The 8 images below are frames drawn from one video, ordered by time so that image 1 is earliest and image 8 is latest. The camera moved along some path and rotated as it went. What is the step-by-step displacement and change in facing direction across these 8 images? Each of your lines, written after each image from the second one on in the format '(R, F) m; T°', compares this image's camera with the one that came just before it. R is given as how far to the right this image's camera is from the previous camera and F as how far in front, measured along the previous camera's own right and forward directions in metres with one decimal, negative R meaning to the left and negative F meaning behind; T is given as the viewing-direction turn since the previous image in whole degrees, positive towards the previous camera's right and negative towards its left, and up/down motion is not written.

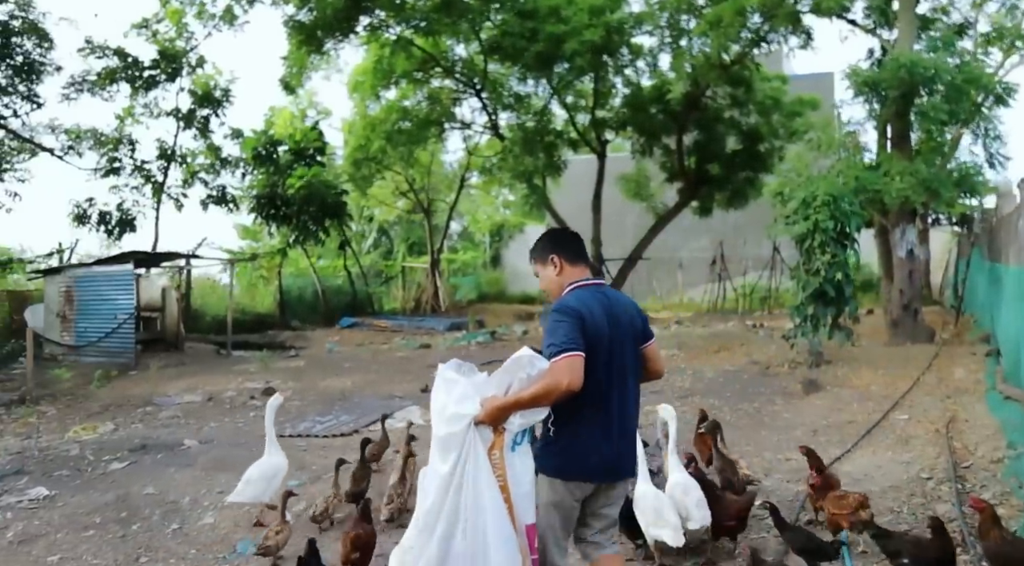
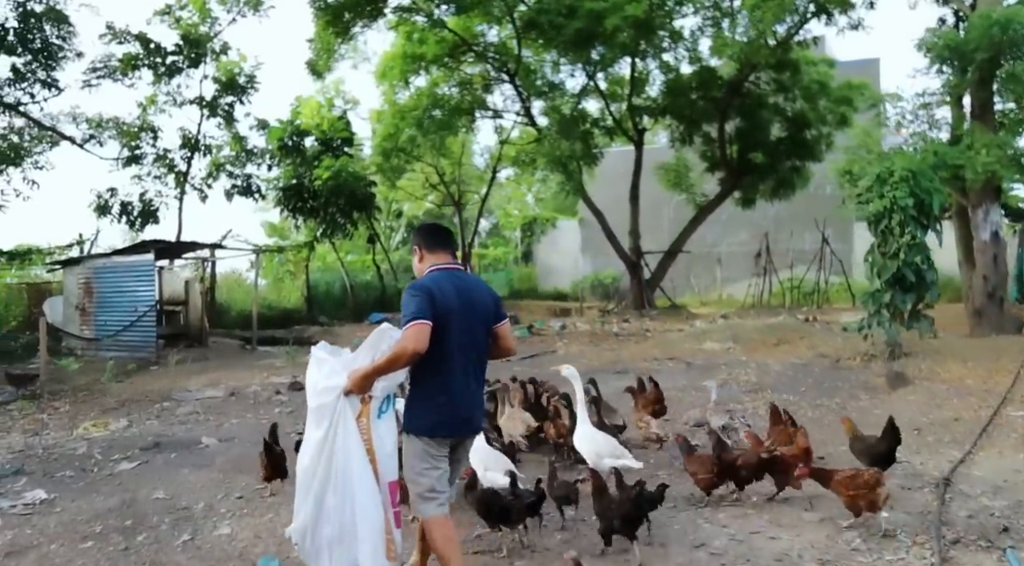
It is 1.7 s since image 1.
(-0.3, +0.9) m; -2°
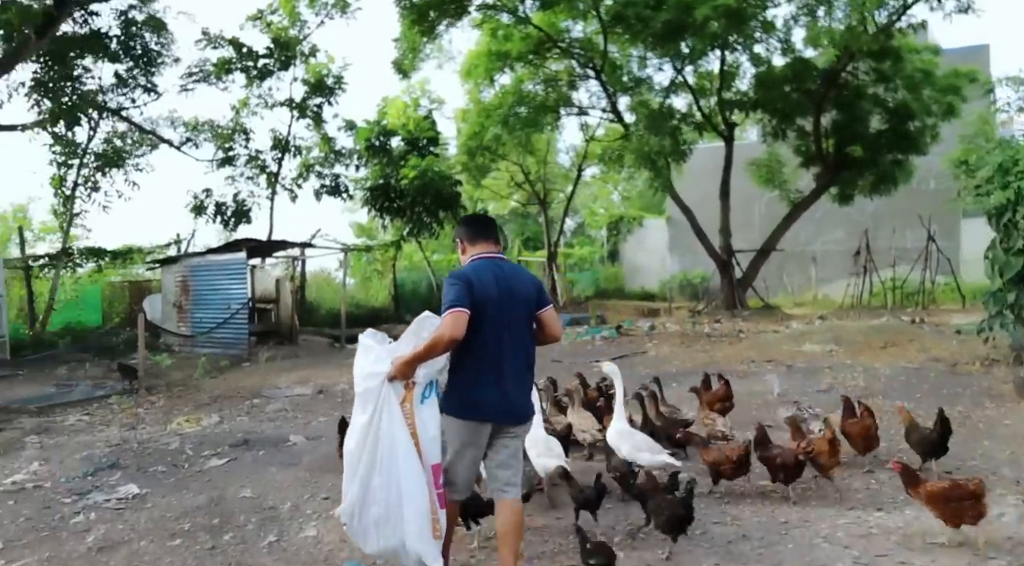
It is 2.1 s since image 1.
(-0.1, +0.3) m; -6°
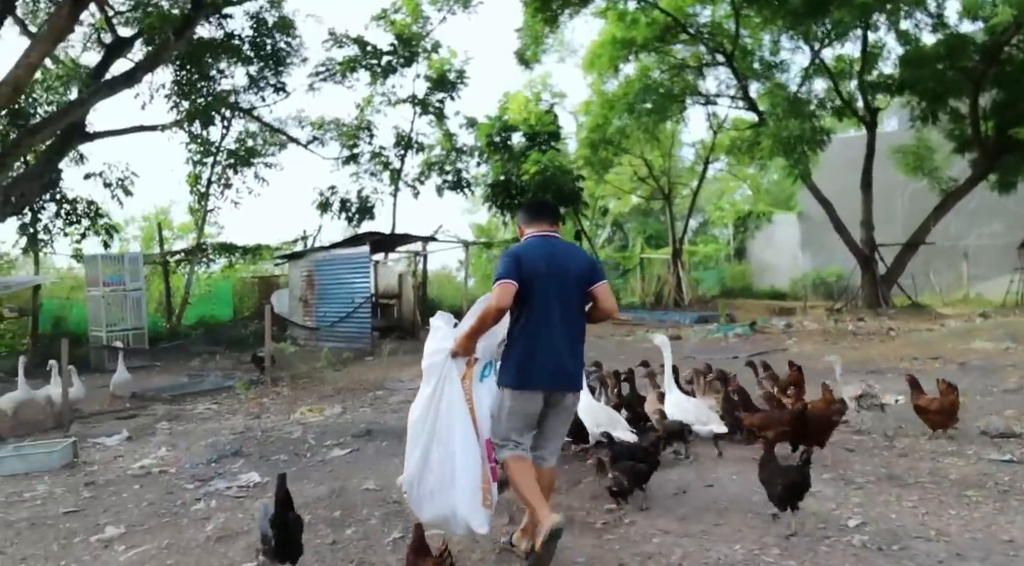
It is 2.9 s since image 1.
(-0.2, +0.6) m; -9°
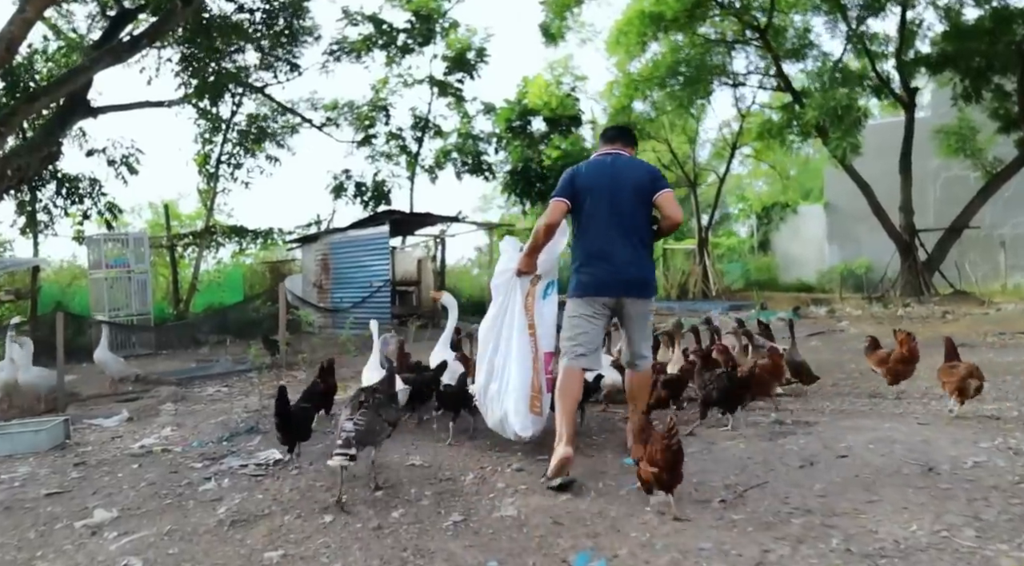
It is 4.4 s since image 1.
(-0.4, +0.9) m; -1°
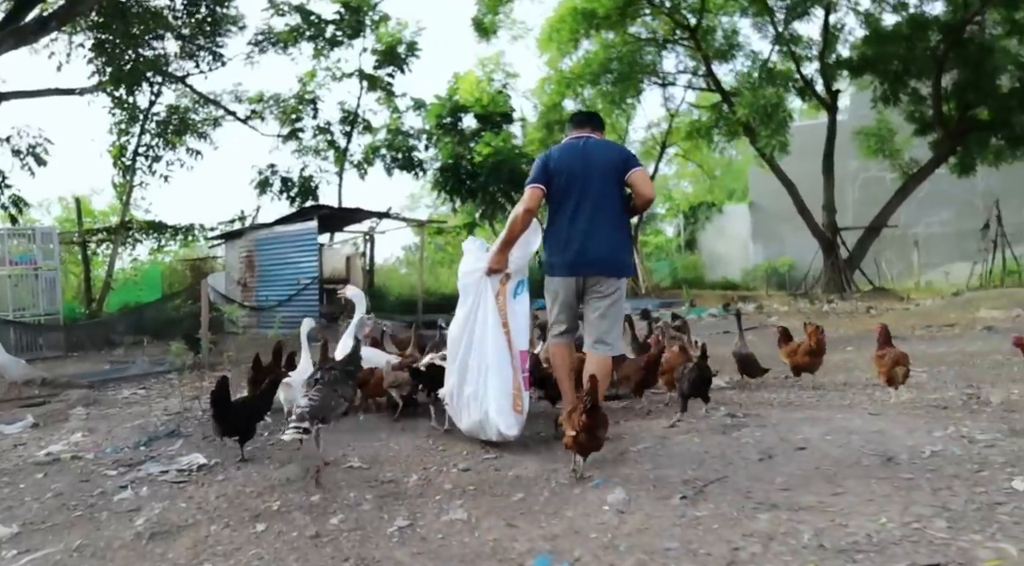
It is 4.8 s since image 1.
(-0.1, +0.2) m; +5°
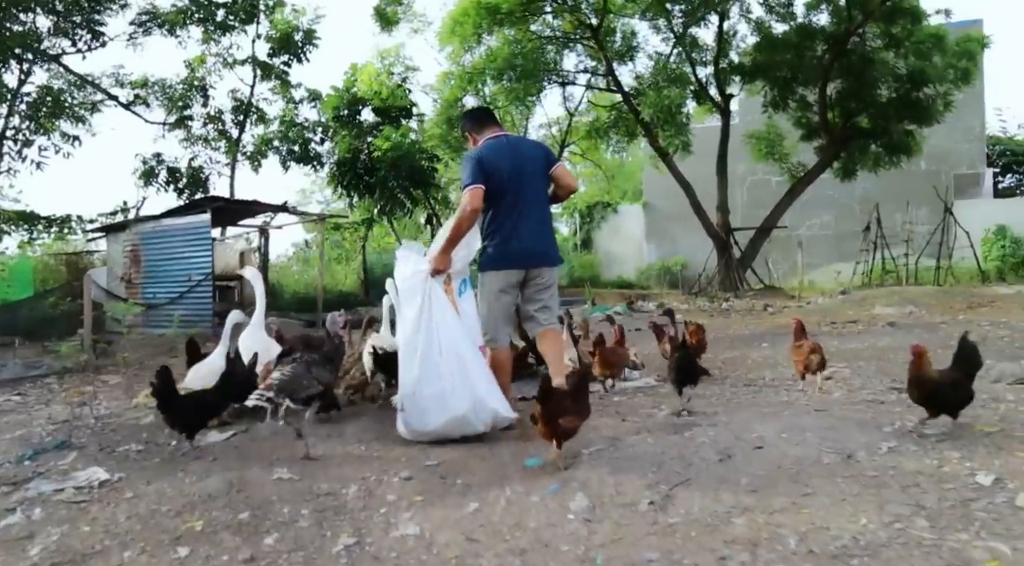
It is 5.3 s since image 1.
(-0.2, +0.3) m; +8°
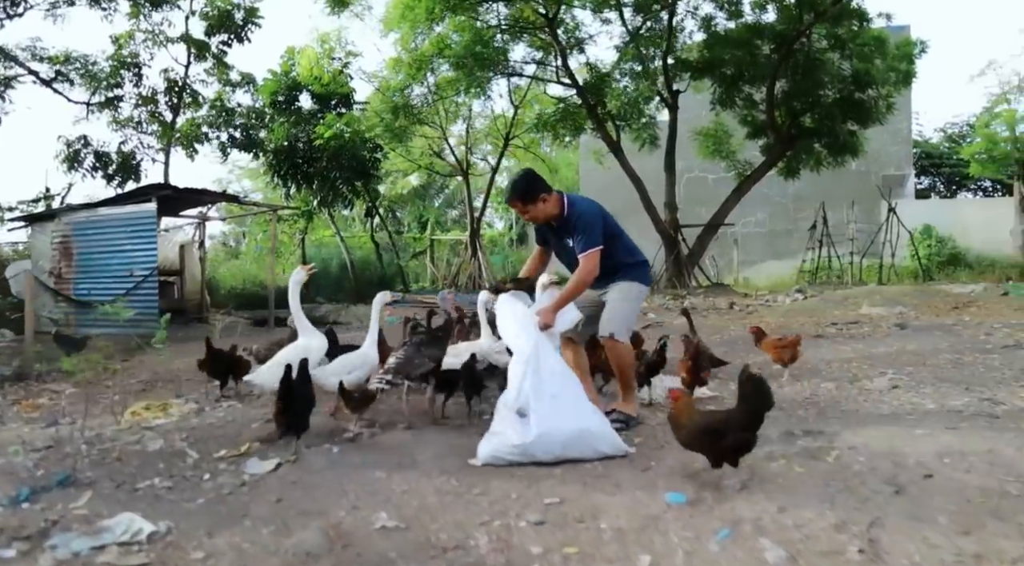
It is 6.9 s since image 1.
(-0.9, +0.6) m; +6°
